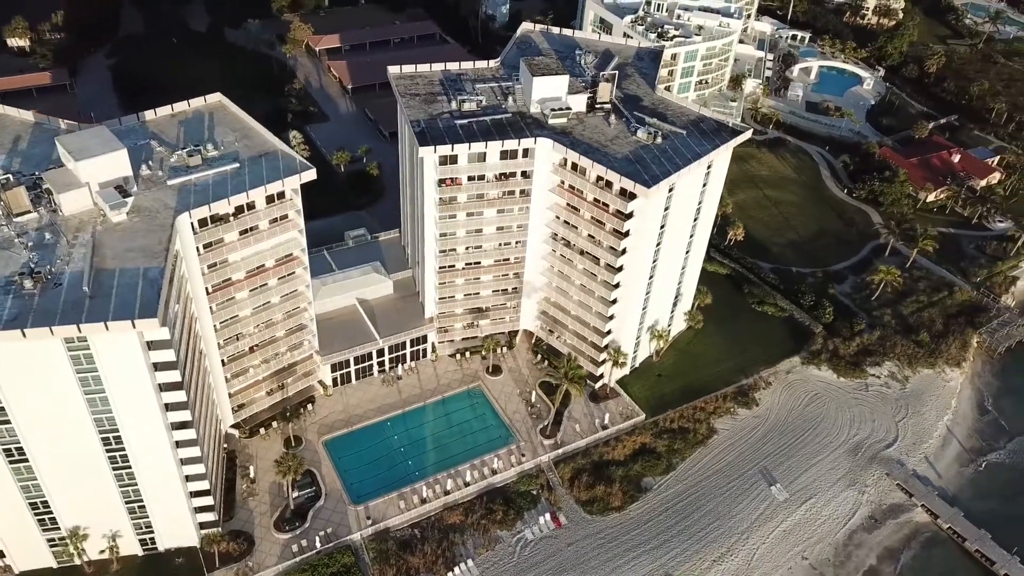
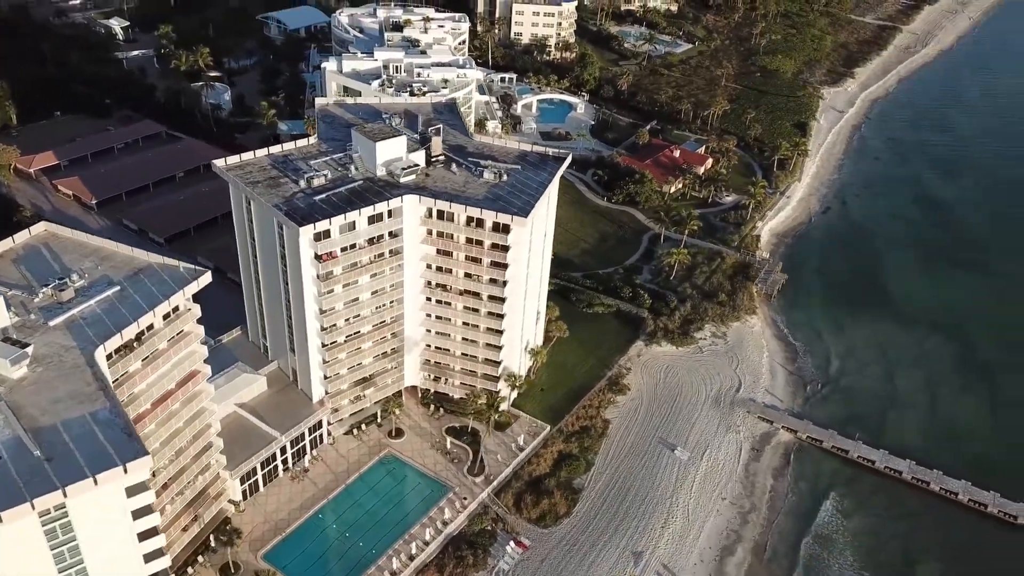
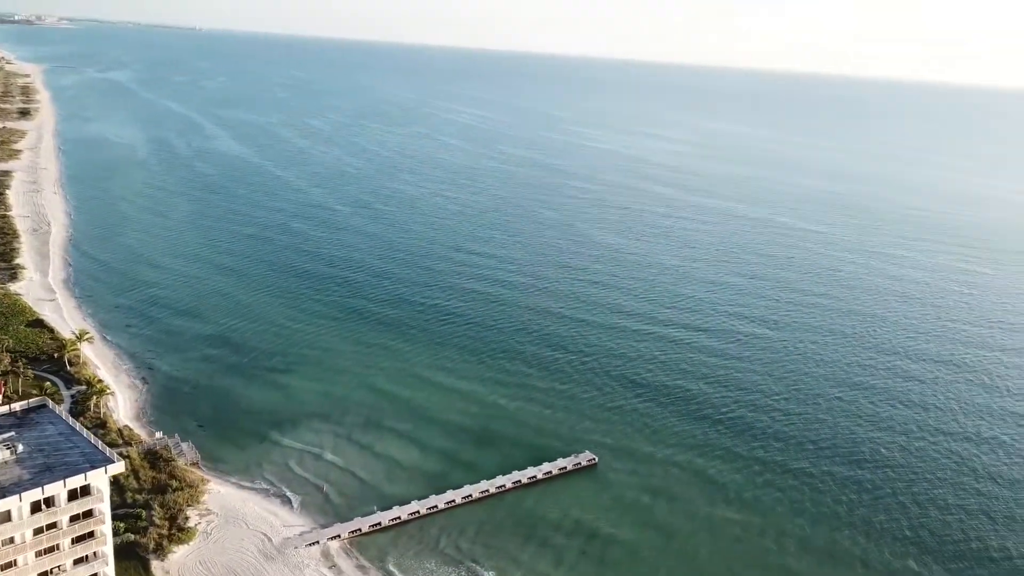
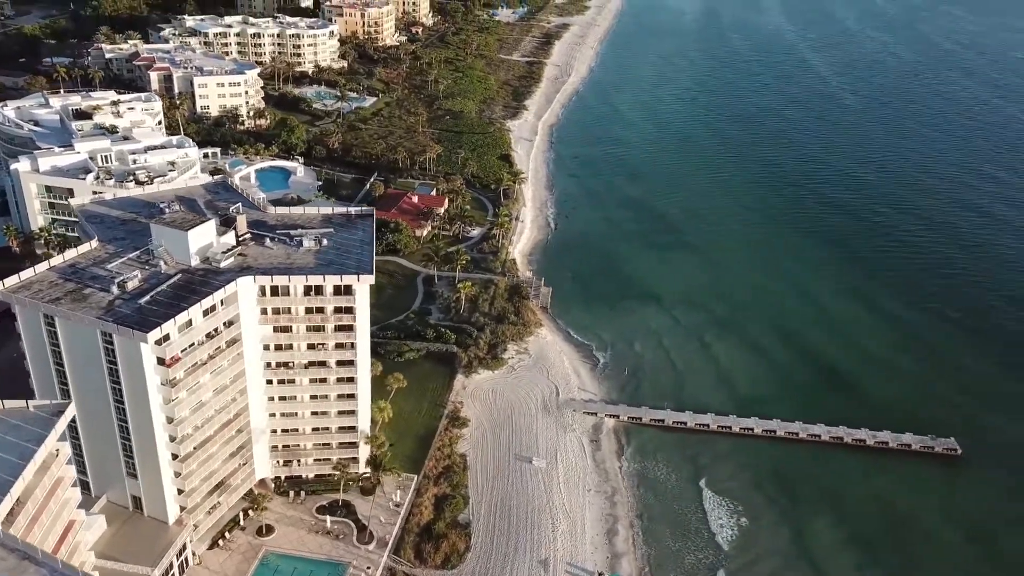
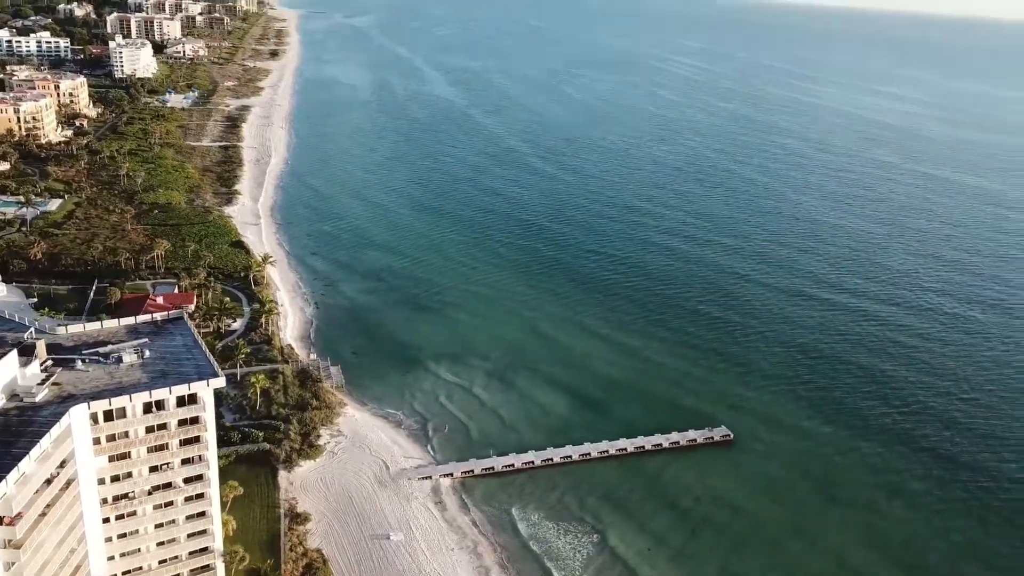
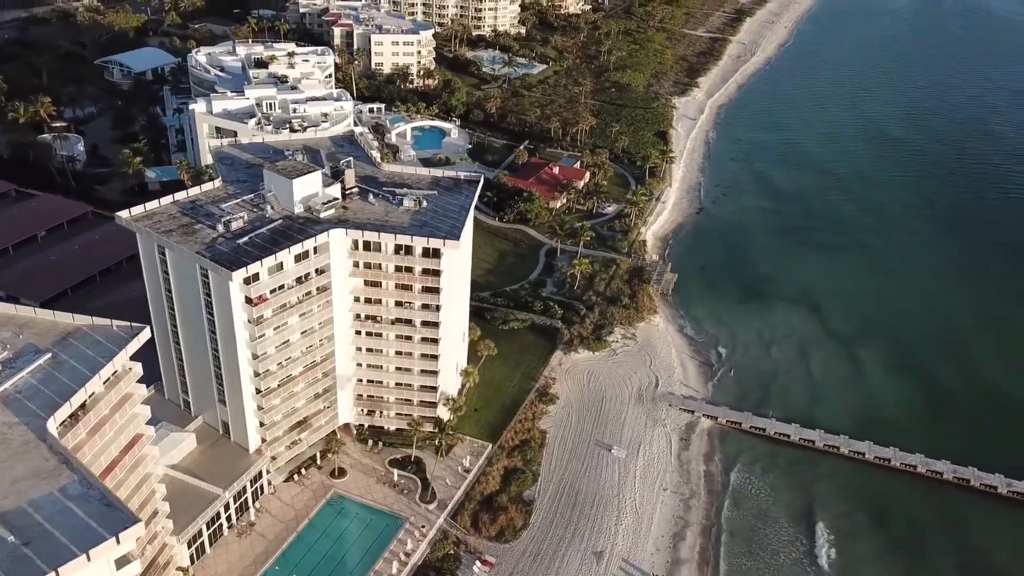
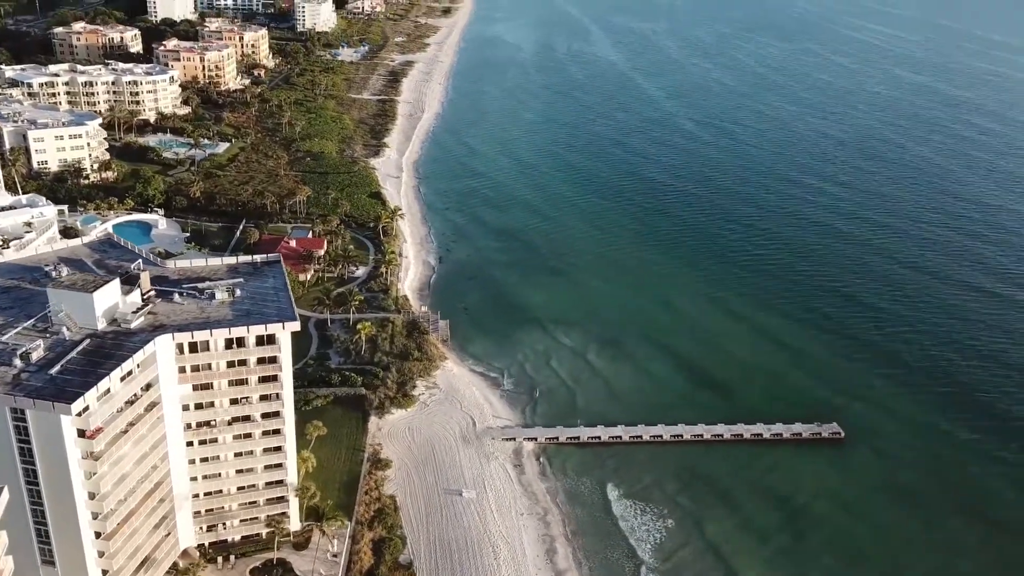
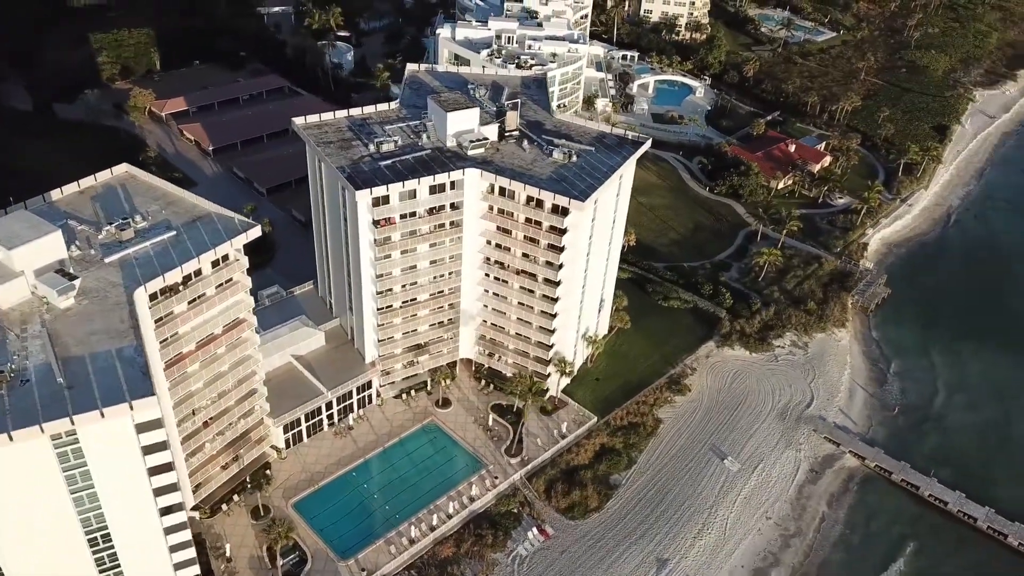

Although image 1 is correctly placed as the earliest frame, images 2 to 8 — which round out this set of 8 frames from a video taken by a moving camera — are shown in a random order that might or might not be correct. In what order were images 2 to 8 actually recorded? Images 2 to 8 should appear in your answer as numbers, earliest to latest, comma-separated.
8, 2, 6, 4, 7, 5, 3
